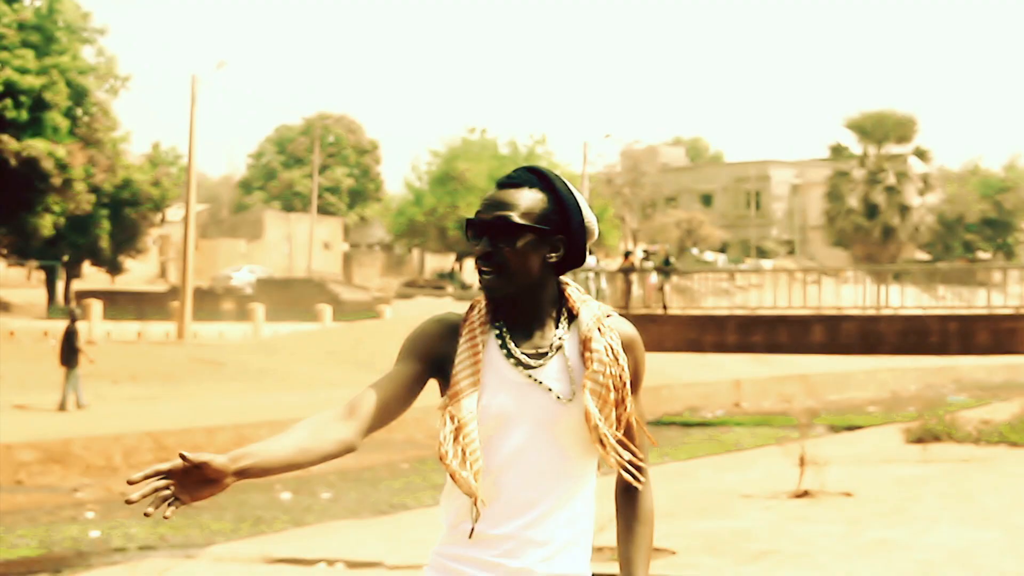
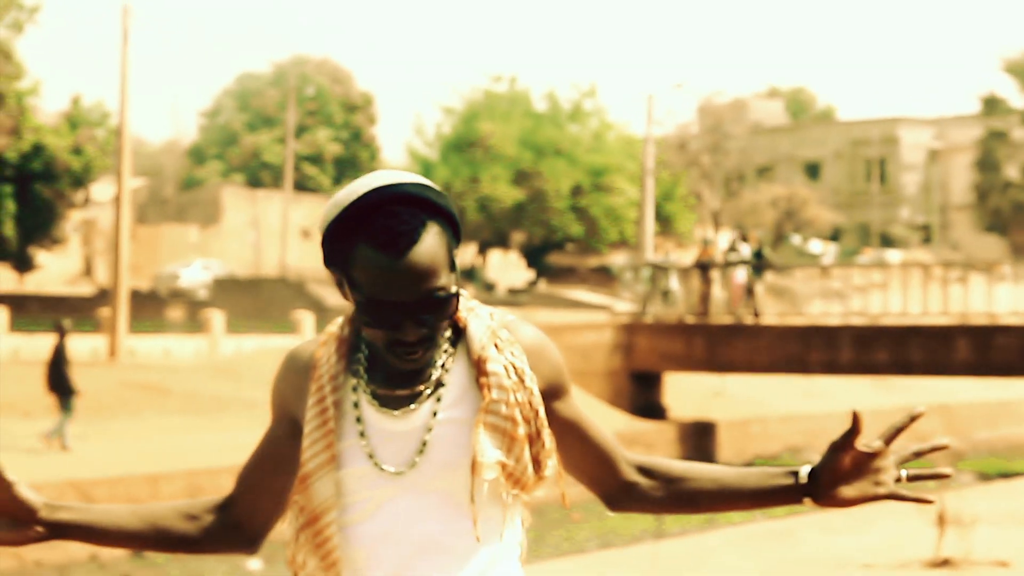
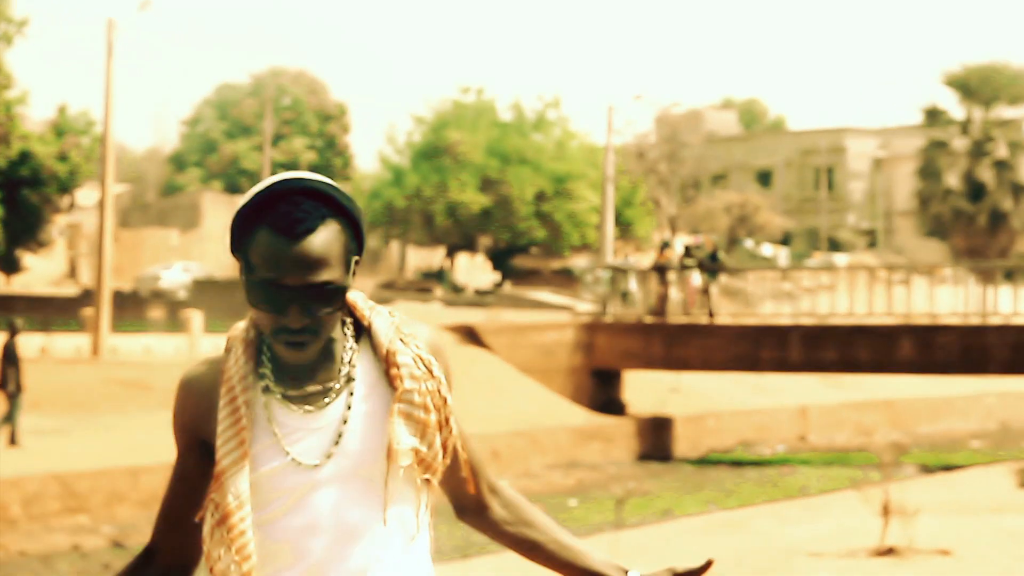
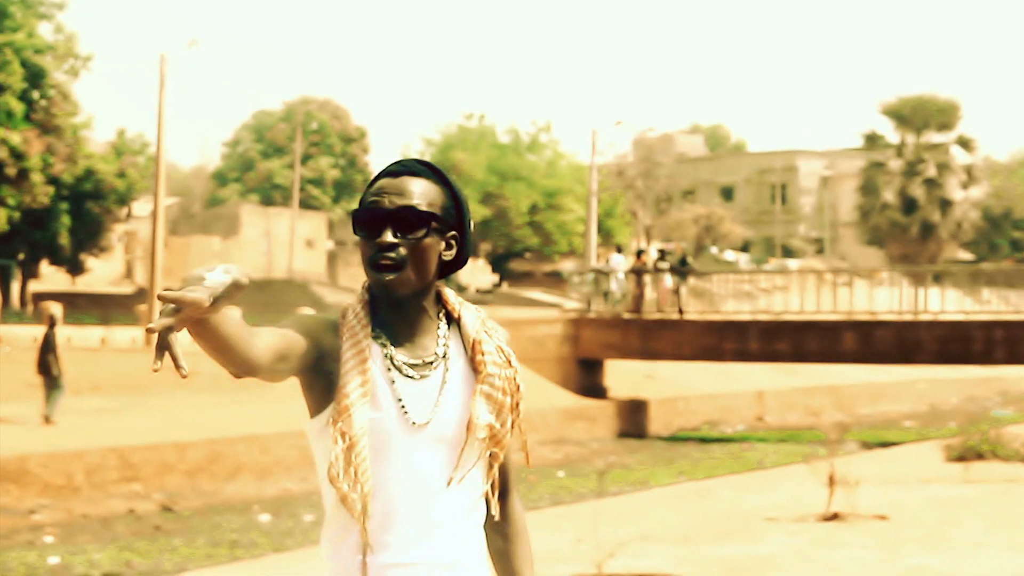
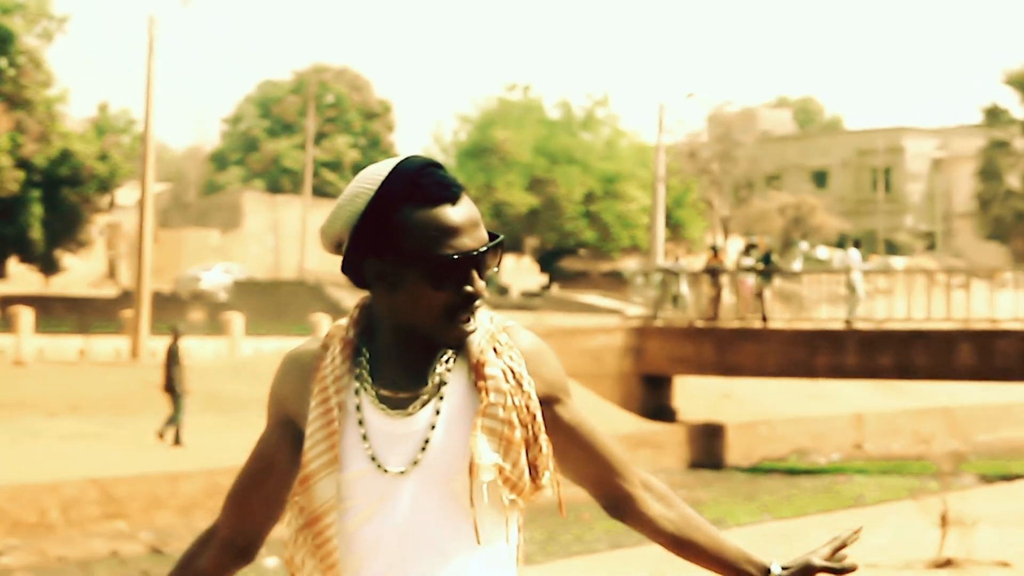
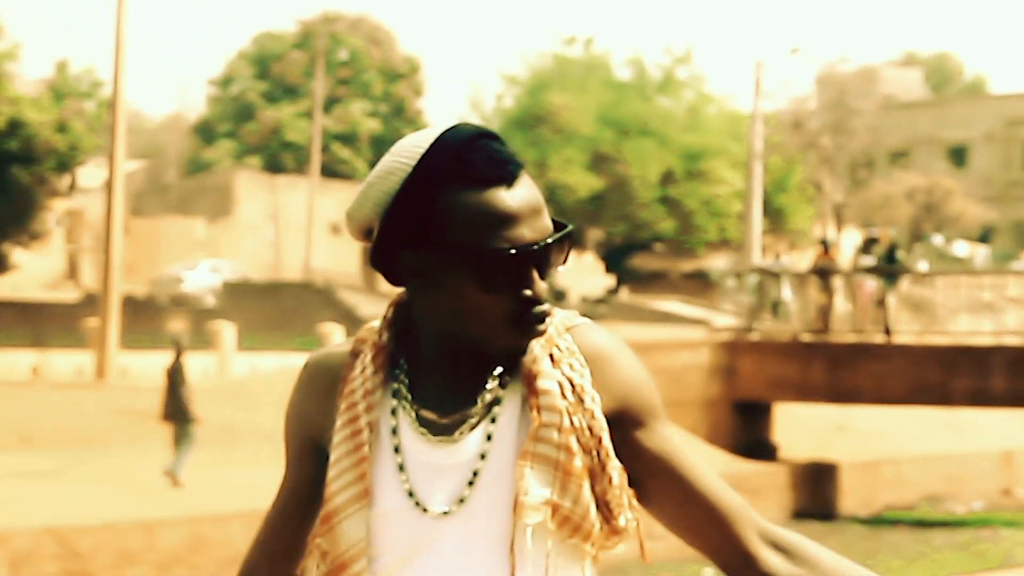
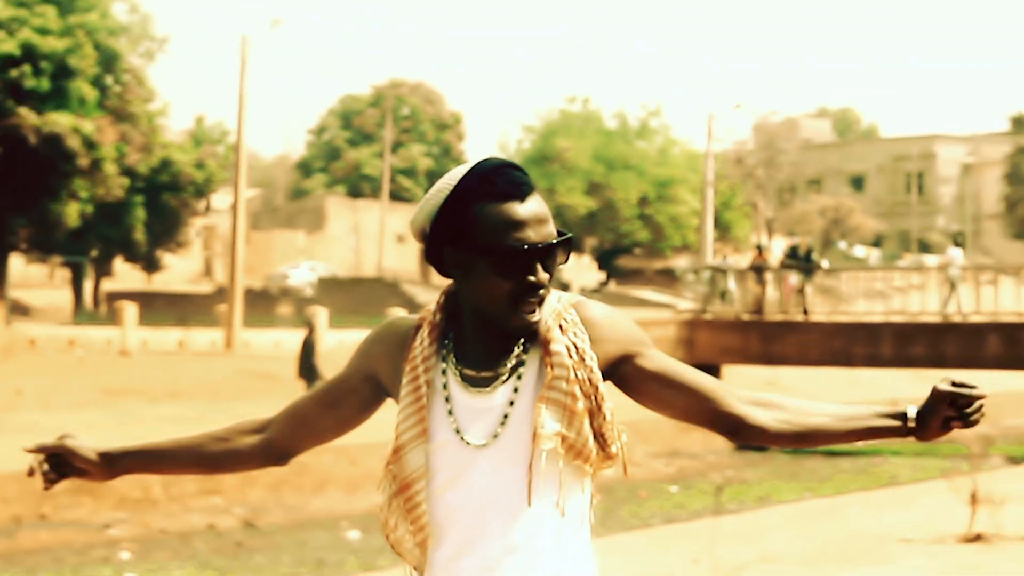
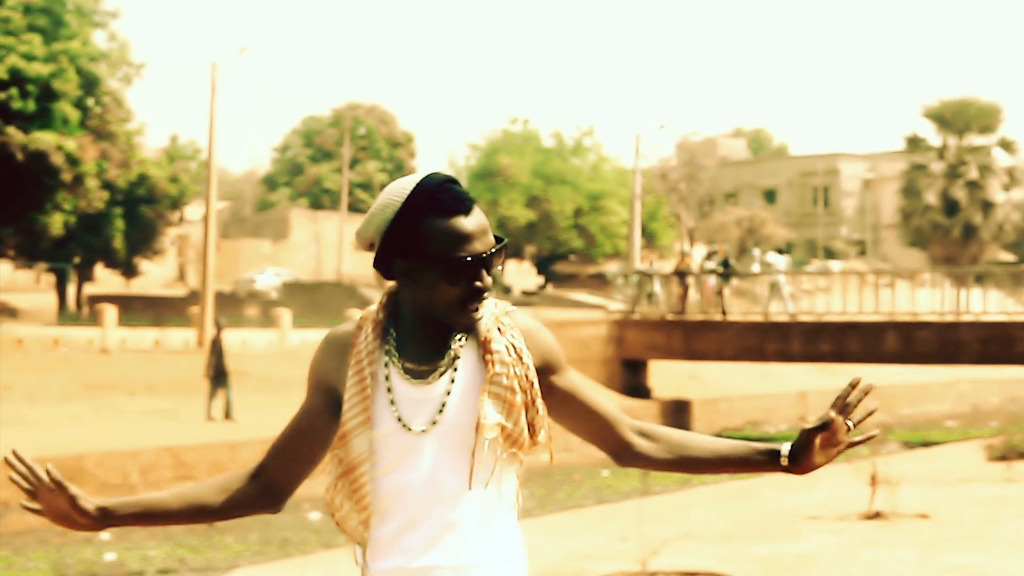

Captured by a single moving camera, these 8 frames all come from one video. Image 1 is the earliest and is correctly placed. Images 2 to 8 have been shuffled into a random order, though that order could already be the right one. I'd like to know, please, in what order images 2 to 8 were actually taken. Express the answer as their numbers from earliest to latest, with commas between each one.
4, 3, 2, 8, 5, 6, 7
